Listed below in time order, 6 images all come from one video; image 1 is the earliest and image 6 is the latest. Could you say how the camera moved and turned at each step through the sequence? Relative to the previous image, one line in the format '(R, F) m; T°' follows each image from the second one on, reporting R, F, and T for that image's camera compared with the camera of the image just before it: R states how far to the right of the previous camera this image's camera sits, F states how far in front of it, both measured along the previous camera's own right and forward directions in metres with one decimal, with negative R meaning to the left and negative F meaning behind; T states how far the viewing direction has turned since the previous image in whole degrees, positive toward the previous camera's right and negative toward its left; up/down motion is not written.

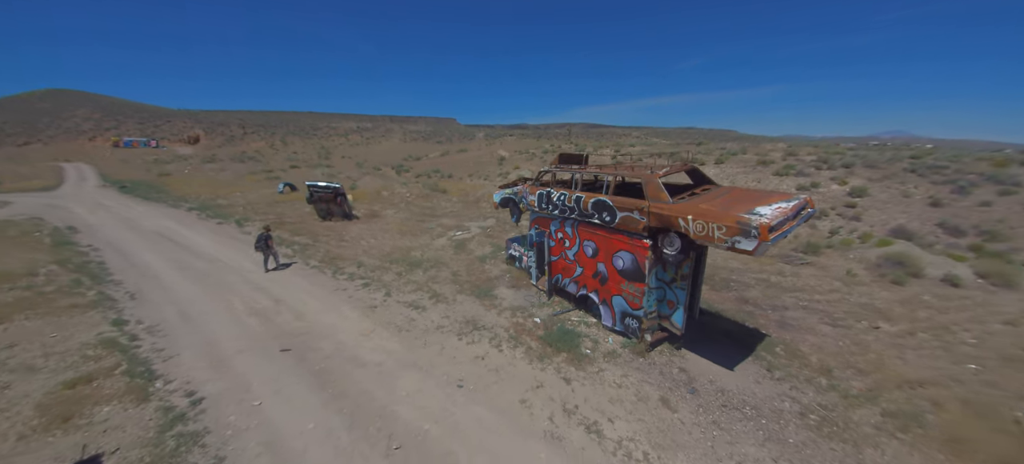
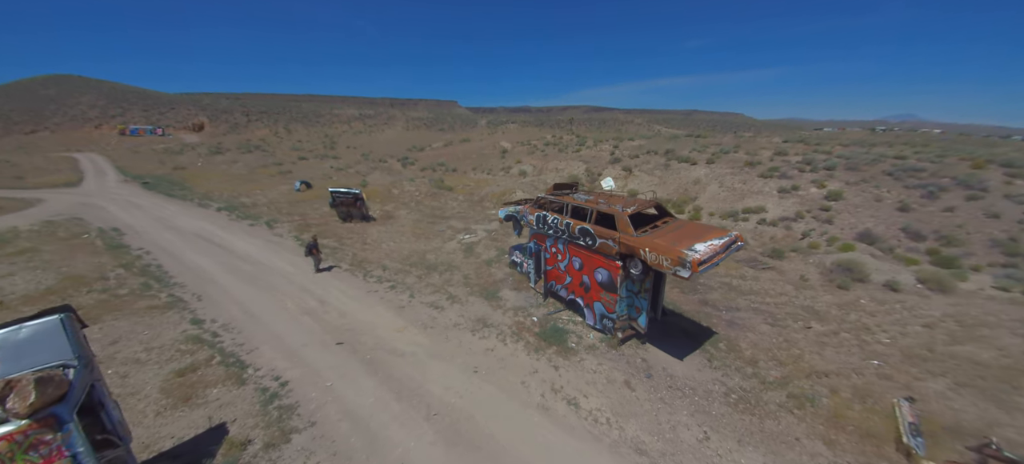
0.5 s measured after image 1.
(0.0, -1.4) m; 0°
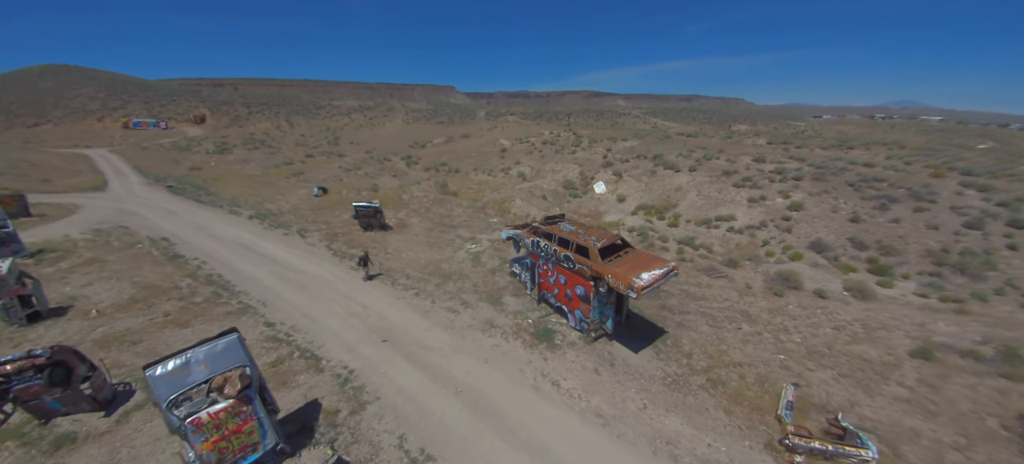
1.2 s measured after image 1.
(0.0, -2.1) m; 0°
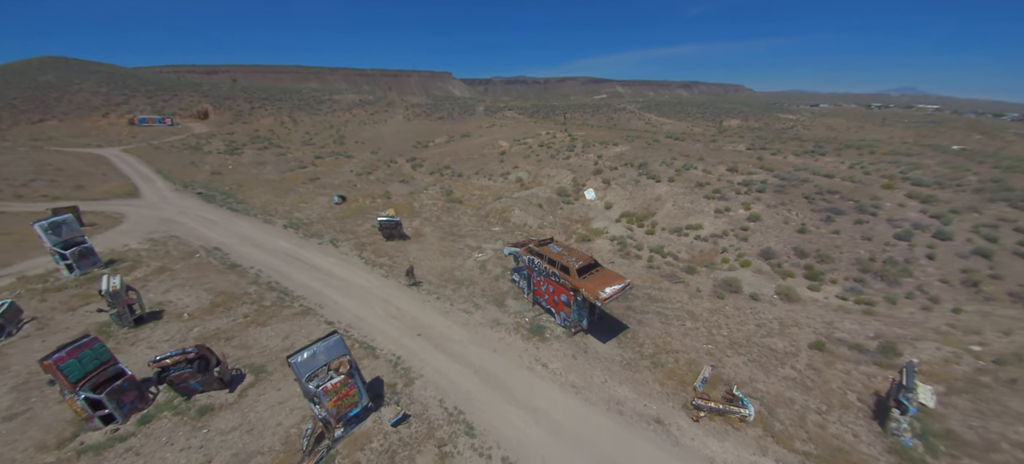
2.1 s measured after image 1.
(-0.1, -3.0) m; 0°
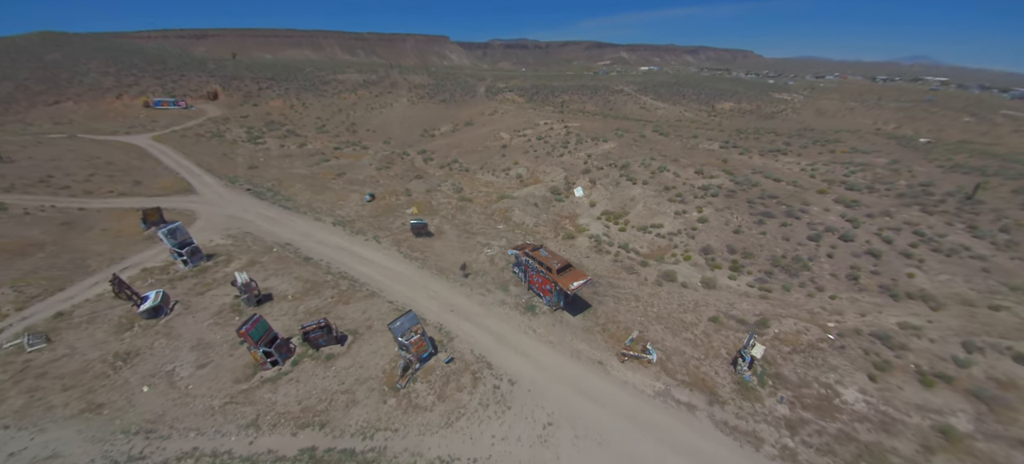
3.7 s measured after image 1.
(-0.1, -5.8) m; 0°
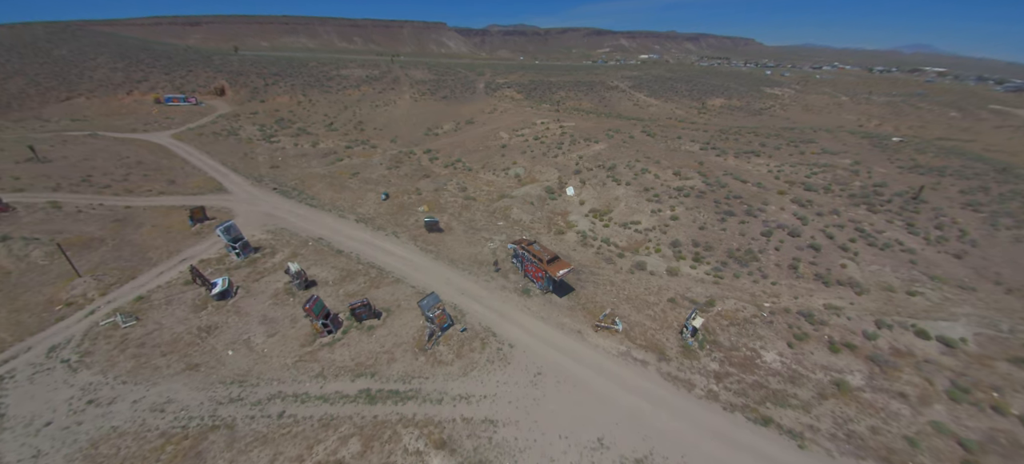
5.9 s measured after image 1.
(0.0, -4.5) m; 0°
